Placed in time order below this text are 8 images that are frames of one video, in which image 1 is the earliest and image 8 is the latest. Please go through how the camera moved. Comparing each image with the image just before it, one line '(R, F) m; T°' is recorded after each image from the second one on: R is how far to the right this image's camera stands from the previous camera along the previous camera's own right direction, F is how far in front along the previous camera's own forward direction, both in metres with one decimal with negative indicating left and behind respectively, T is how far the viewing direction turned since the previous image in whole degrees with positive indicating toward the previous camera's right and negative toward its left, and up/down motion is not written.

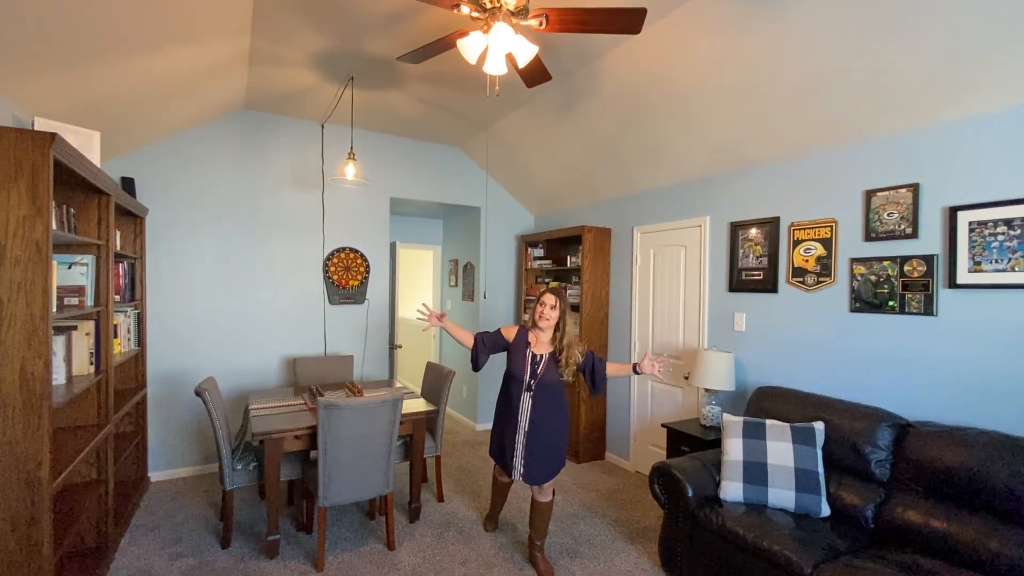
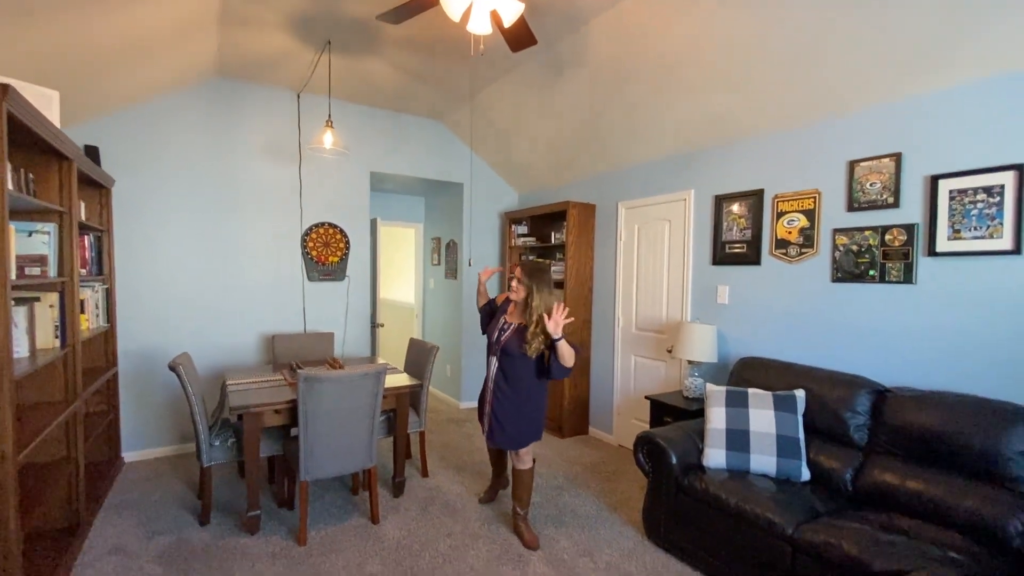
(0.0, 0.0) m; +2°
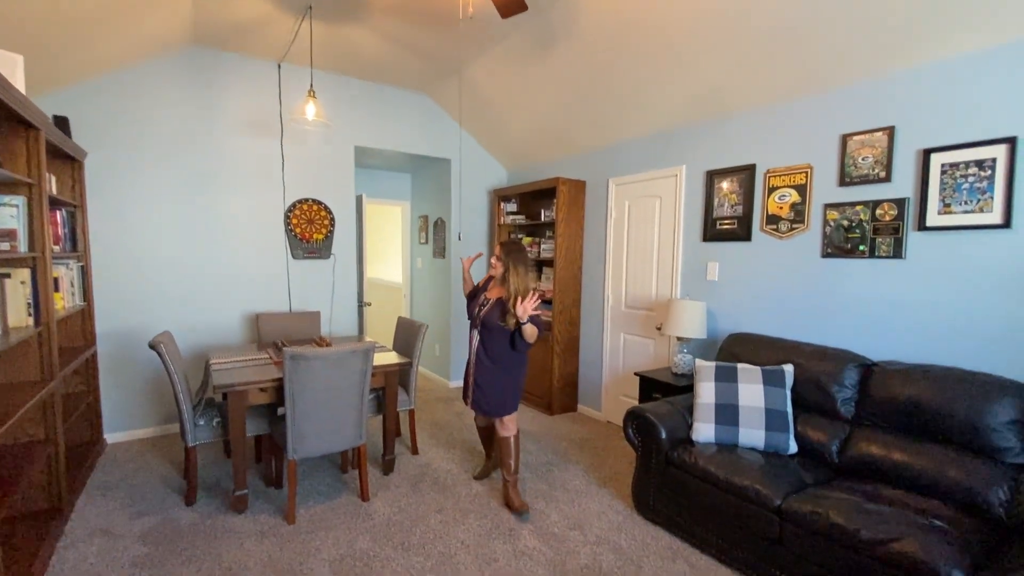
(0.0, 0.0) m; +1°
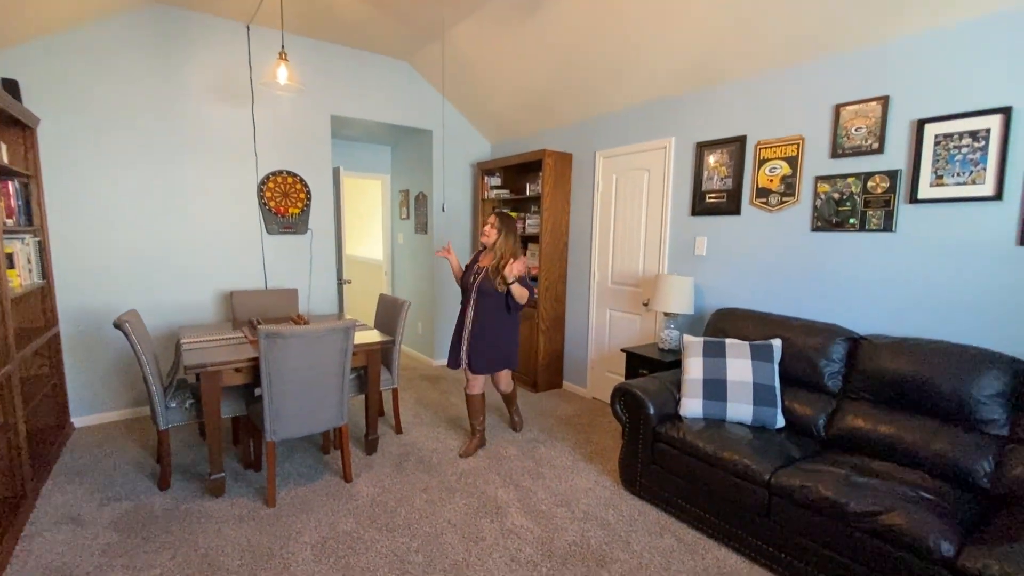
(0.0, +0.1) m; +2°
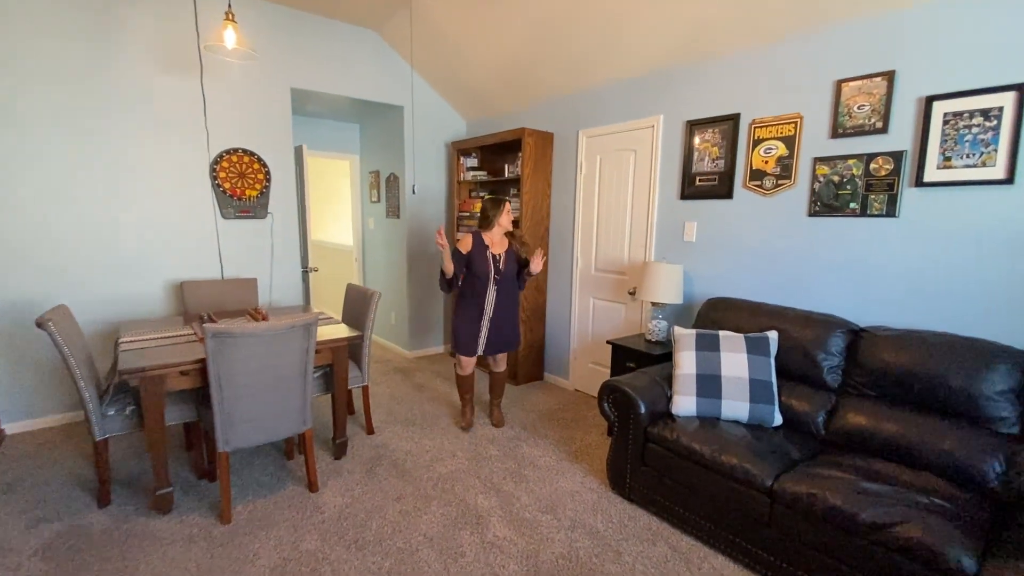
(0.0, +0.2) m; +3°
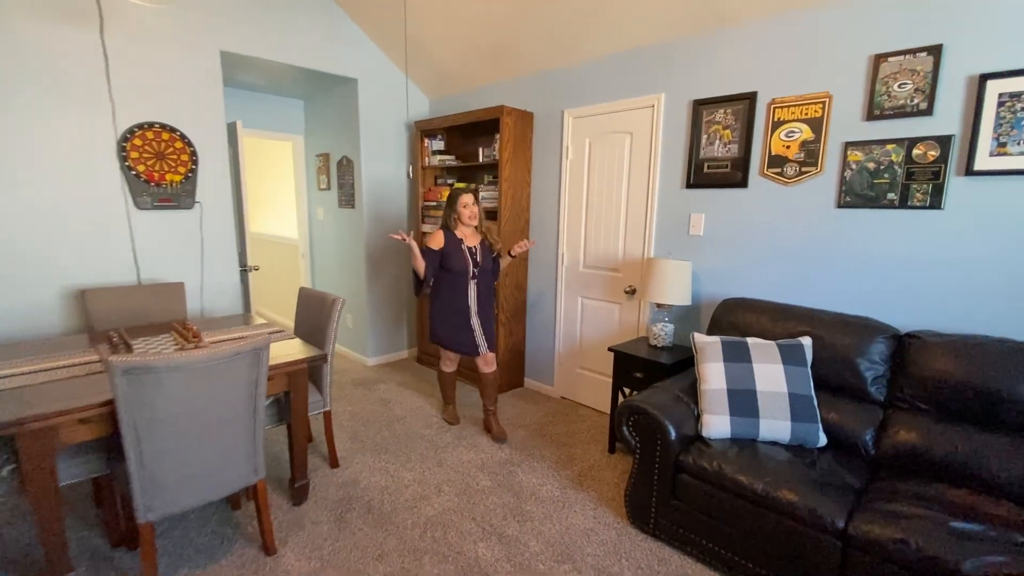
(-0.2, +0.4) m; +7°
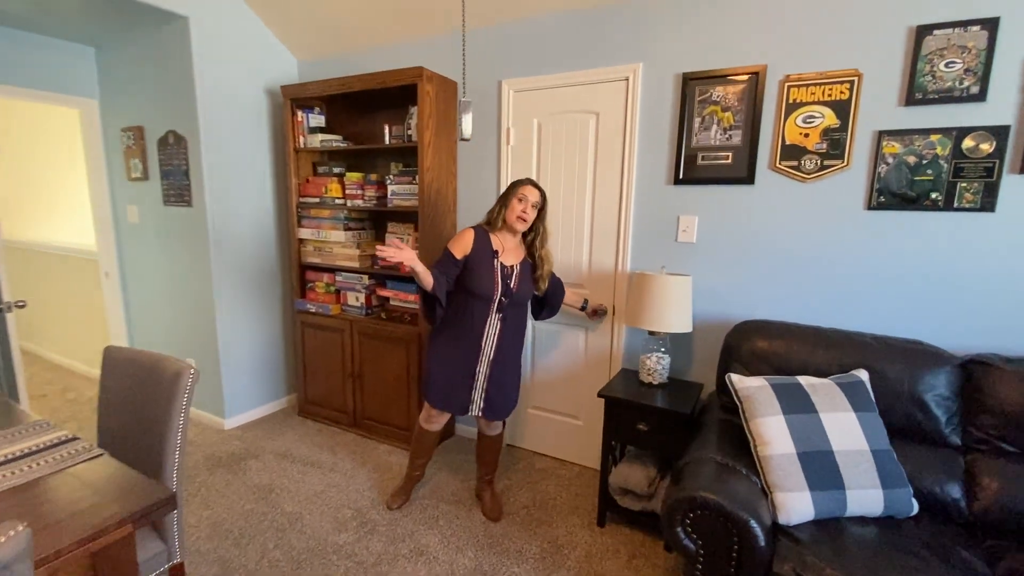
(-0.4, +0.8) m; +17°
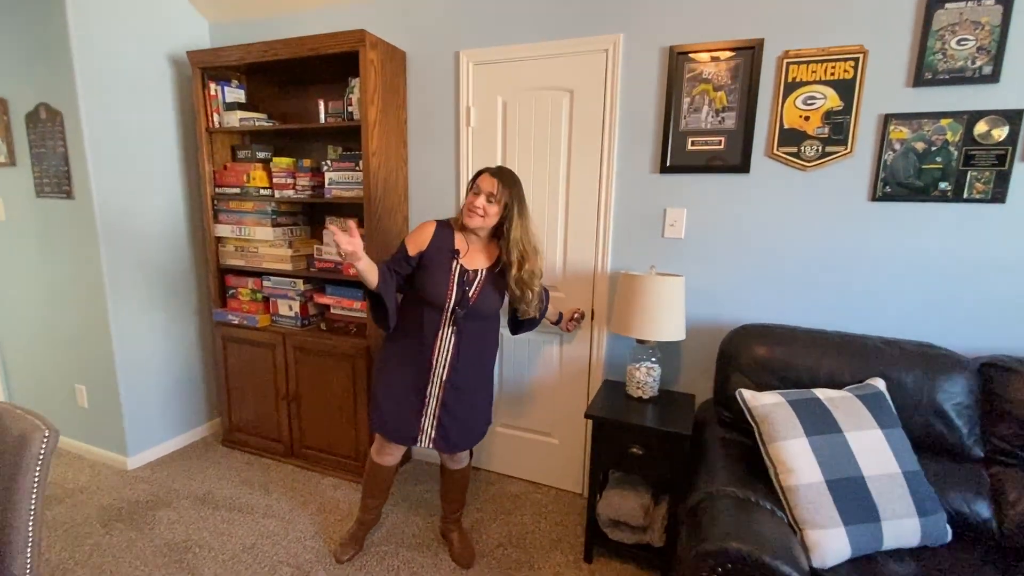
(-0.1, +0.3) m; +7°
